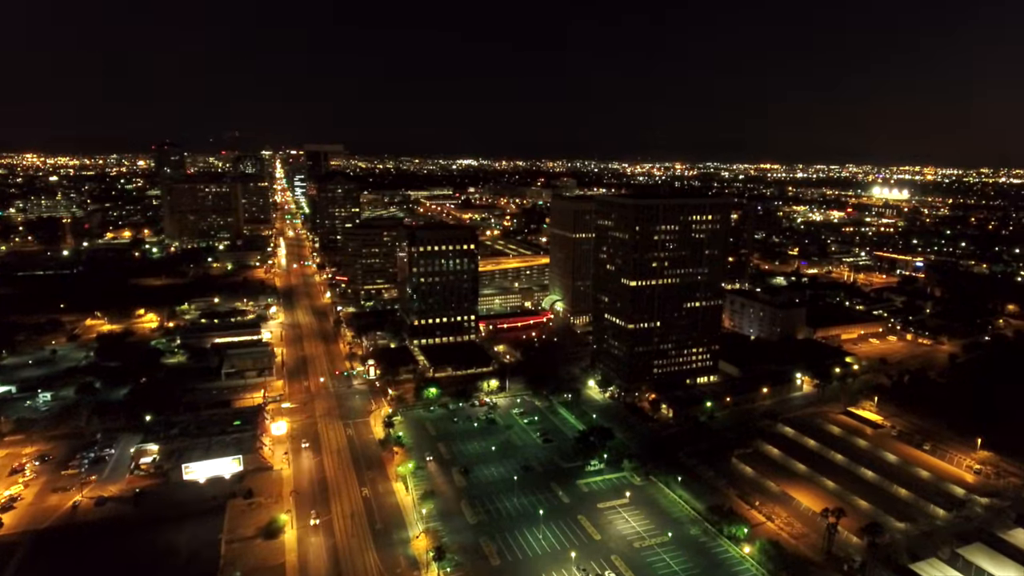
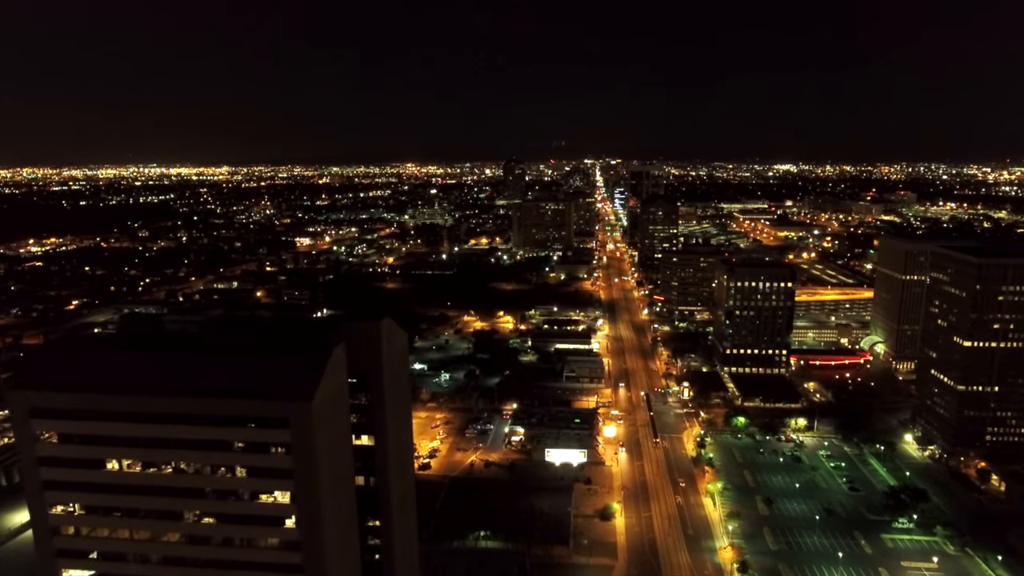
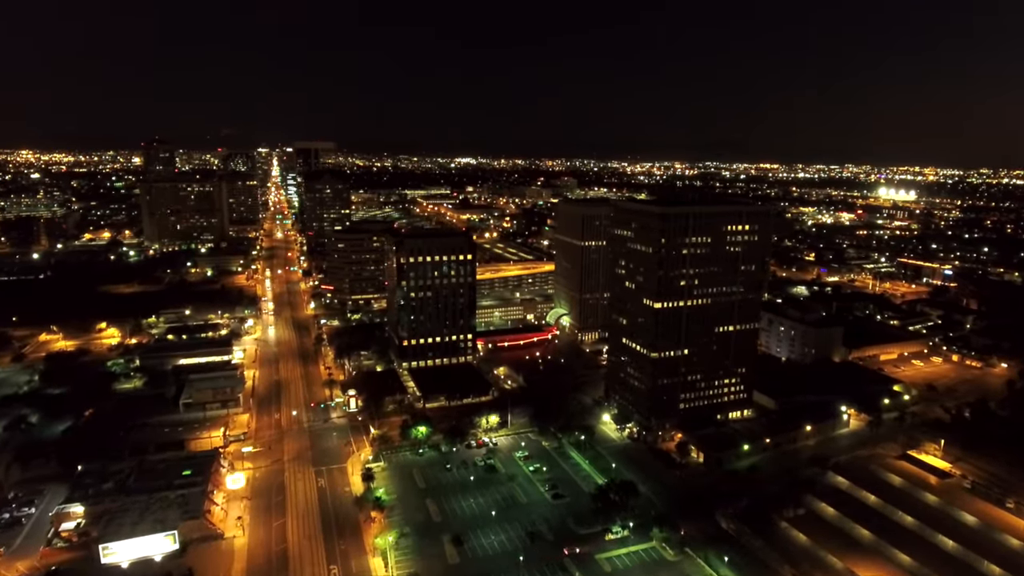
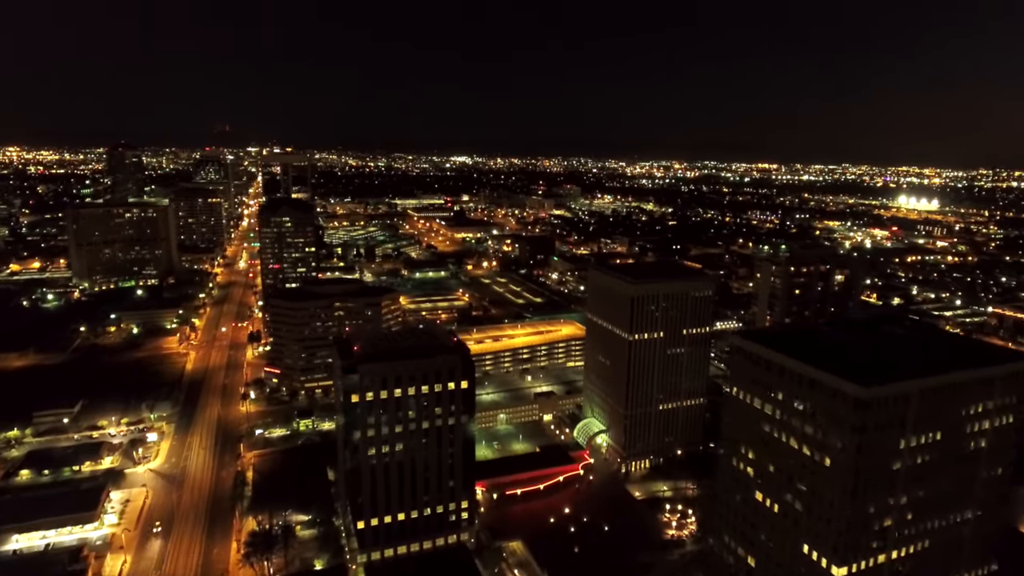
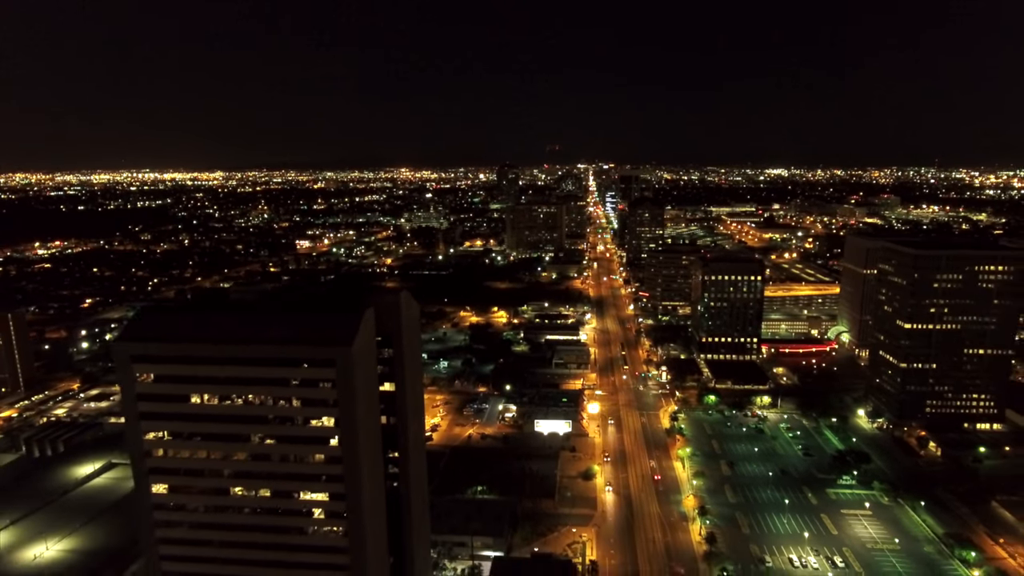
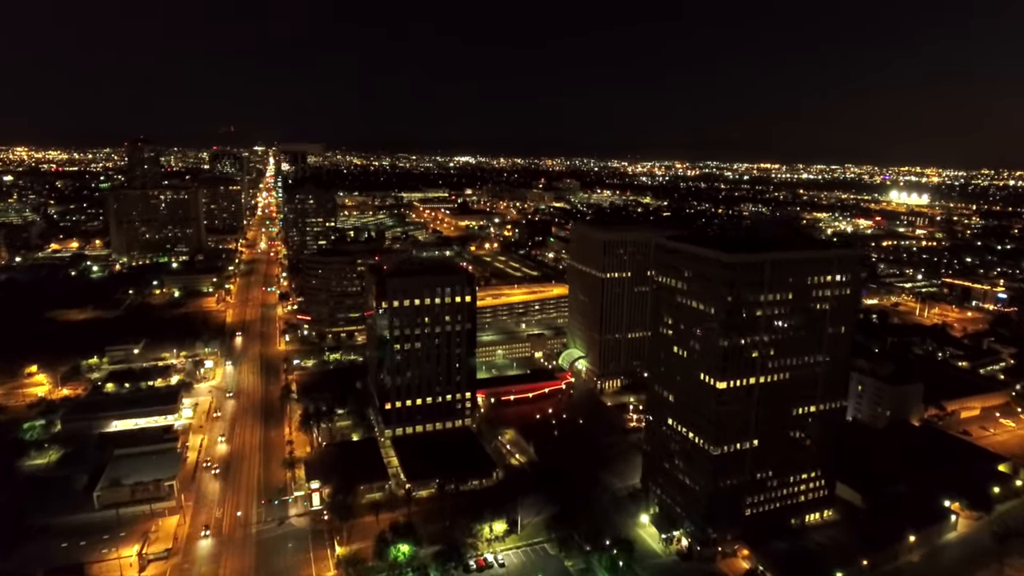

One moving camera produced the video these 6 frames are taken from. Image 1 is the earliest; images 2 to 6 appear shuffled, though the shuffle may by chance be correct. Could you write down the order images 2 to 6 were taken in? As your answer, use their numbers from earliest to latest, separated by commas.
3, 6, 4, 2, 5
